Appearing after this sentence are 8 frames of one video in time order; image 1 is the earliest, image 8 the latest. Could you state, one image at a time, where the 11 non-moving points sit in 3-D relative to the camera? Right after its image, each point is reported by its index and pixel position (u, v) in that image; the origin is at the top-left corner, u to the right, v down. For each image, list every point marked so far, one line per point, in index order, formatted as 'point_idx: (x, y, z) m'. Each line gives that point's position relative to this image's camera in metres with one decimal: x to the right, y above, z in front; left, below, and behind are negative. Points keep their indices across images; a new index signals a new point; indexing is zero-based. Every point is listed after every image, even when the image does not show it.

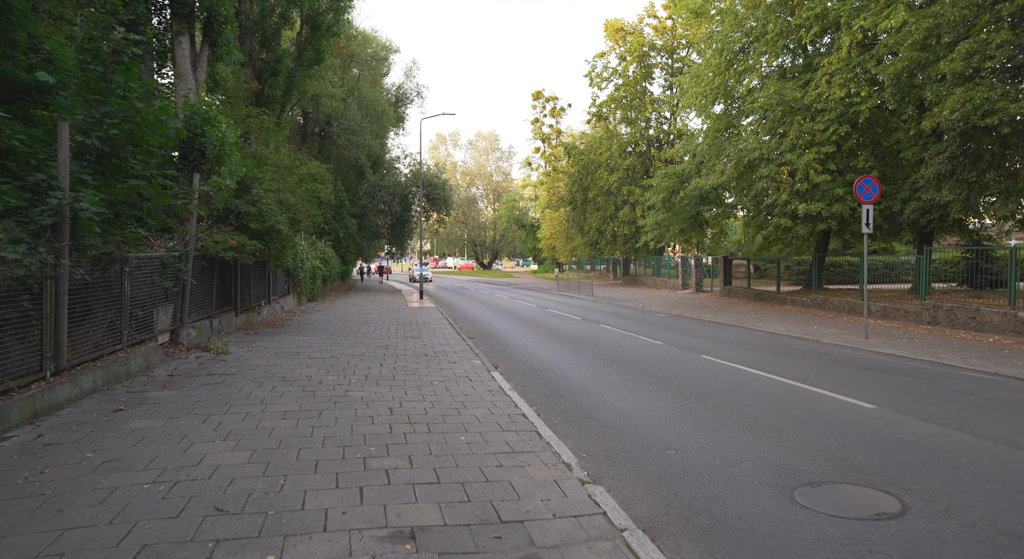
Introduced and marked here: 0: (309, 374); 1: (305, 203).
0: (-2.9, -1.4, +8.7) m
1: (-5.0, +1.8, +14.7) m
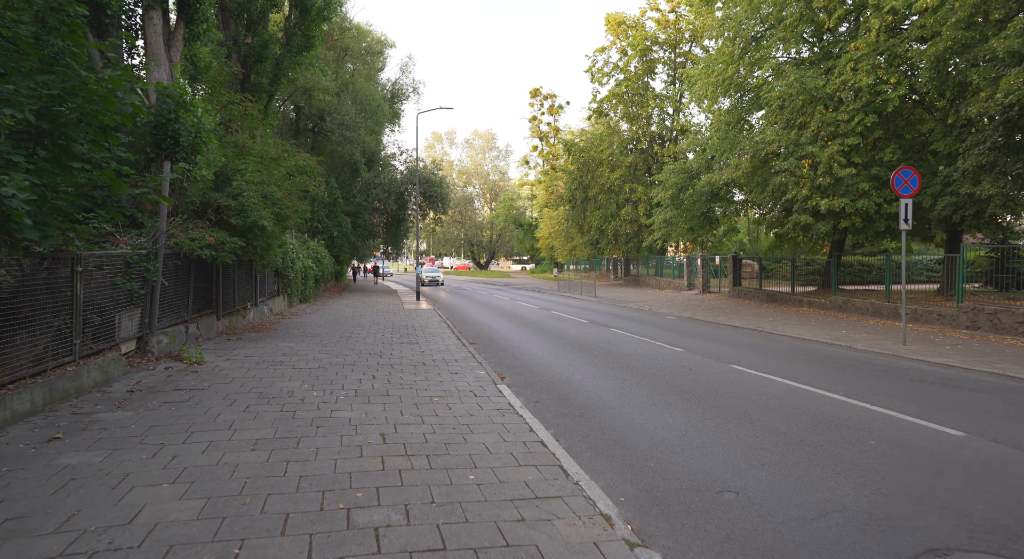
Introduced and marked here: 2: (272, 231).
0: (-2.8, -1.4, +7.6) m
1: (-4.9, +1.8, +13.6) m
2: (-4.9, +1.0, +12.5) m
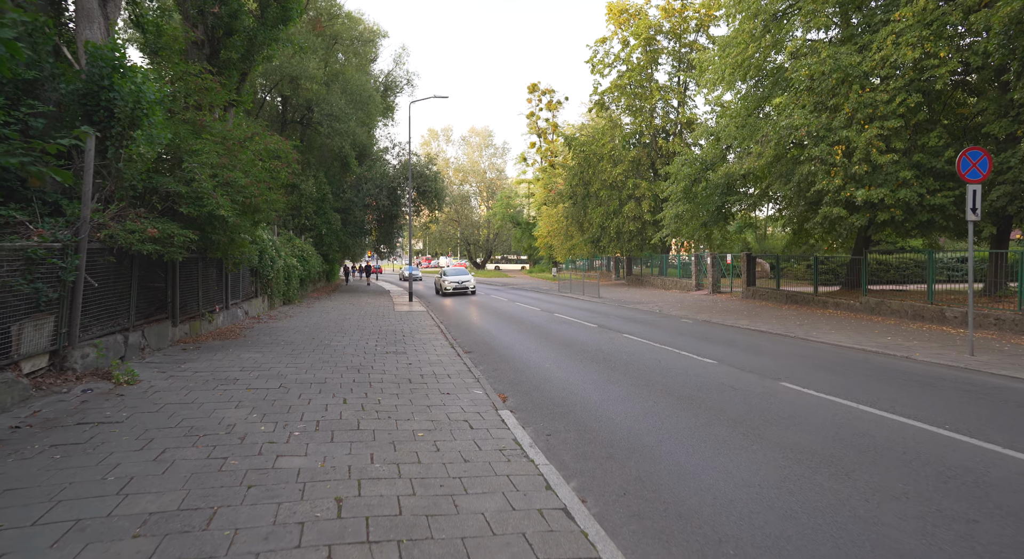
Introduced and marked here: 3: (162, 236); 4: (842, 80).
0: (-2.7, -1.4, +5.9) m
1: (-4.9, +1.8, +11.8) m
2: (-4.9, +1.0, +10.7) m
3: (-5.2, +0.6, +9.0) m
4: (+8.0, +4.9, +14.7) m
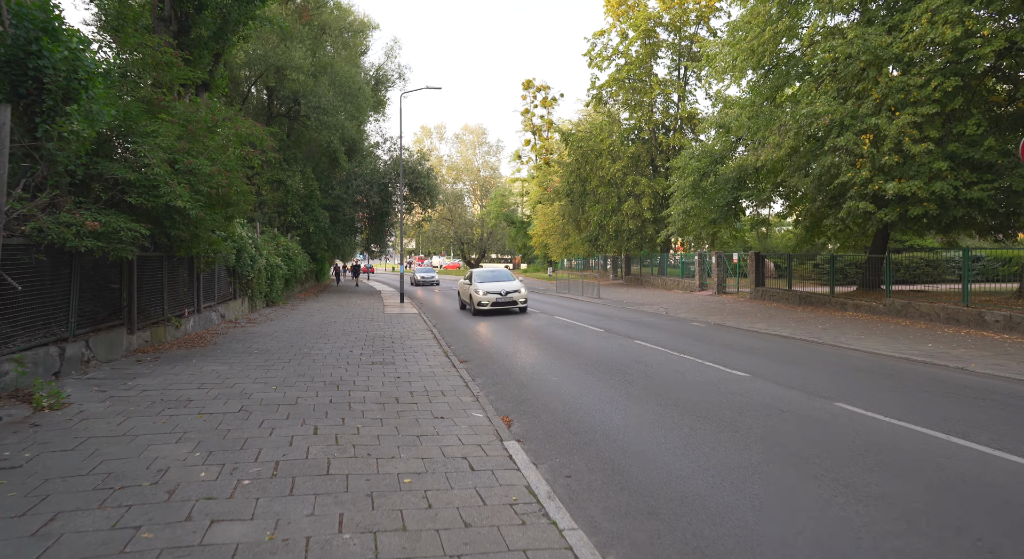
0: (-2.6, -1.4, +4.6) m
1: (-4.9, +1.8, +10.5) m
2: (-4.9, +1.0, +9.4) m
3: (-5.2, +0.6, +7.7) m
4: (+8.0, +4.9, +13.5) m
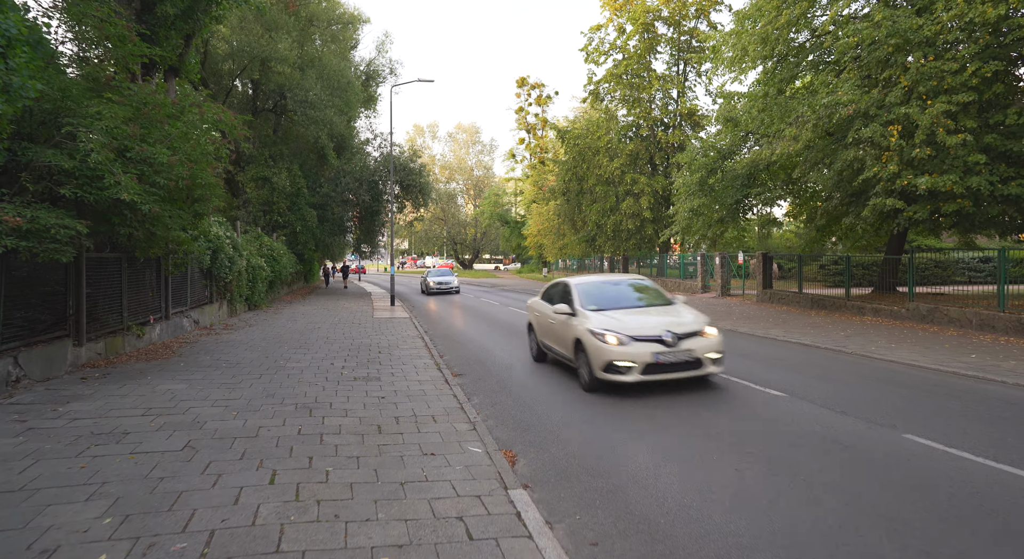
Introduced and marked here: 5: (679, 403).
0: (-2.6, -1.5, +3.4) m
1: (-4.9, +1.7, +9.3) m
2: (-4.9, +0.9, +8.2) m
3: (-5.1, +0.6, +6.5) m
4: (+8.0, +4.8, +12.5) m
5: (+2.0, -1.5, +7.2) m
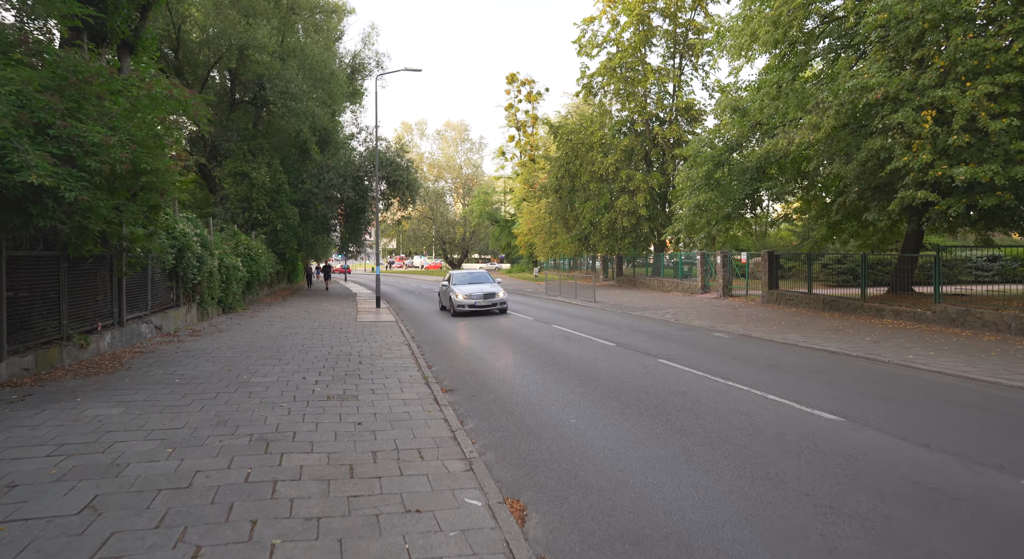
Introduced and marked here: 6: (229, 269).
0: (-2.5, -1.5, +2.1) m
1: (-4.9, +1.7, +8.0) m
2: (-4.8, +0.9, +6.8) m
3: (-5.1, +0.5, +5.1) m
4: (+7.9, +4.8, +11.3) m
5: (+2.0, -1.5, +6.0) m
6: (-9.1, +0.3, +19.4) m
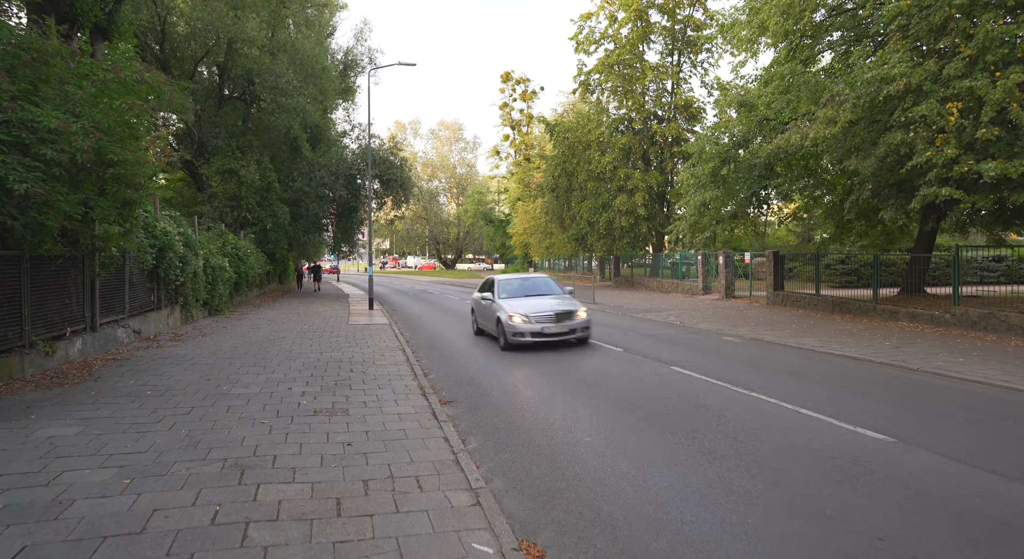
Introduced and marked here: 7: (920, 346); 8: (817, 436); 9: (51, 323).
0: (-2.3, -1.5, +1.4) m
1: (-4.8, +1.7, +7.2) m
2: (-4.8, +0.9, +6.1) m
3: (-5.0, +0.5, +4.4) m
4: (+7.9, +4.8, +10.7) m
5: (+2.1, -1.5, +5.3) m
6: (-9.1, +0.3, +18.6) m
7: (+7.6, -1.2, +11.3) m
8: (+2.9, -1.5, +5.7) m
9: (-7.1, -0.6, +9.4) m
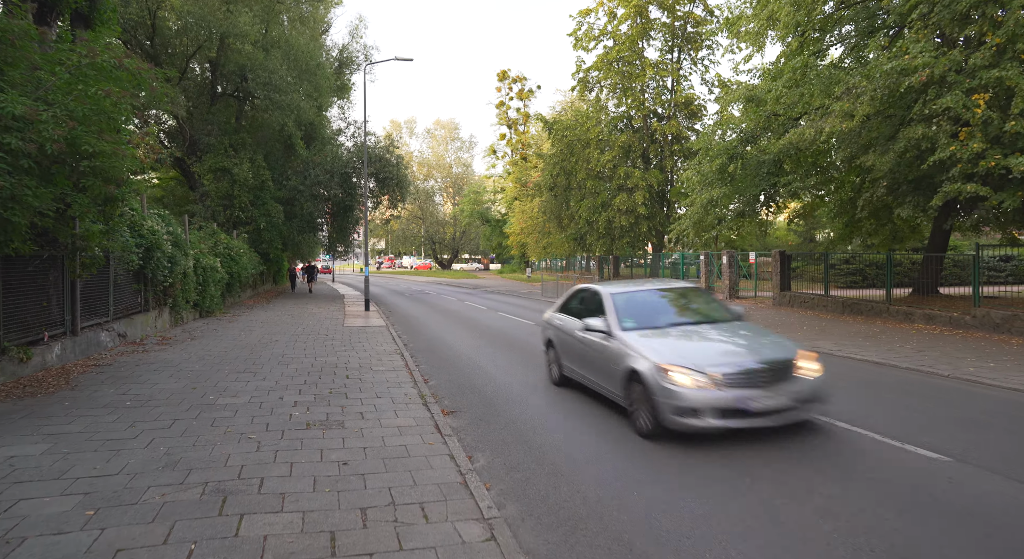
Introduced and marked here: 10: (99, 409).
0: (-2.2, -1.5, +0.8) m
1: (-4.7, +1.7, +6.6) m
2: (-4.7, +0.8, +5.5) m
3: (-4.9, +0.5, +3.8) m
4: (+8.0, +4.8, +10.2) m
5: (+2.2, -1.5, +4.8) m
6: (-9.1, +0.3, +18.0) m
7: (+7.7, -1.2, +10.8) m
8: (+3.0, -1.5, +5.2) m
9: (-7.0, -0.7, +8.8) m
10: (-4.7, -1.5, +6.8) m
